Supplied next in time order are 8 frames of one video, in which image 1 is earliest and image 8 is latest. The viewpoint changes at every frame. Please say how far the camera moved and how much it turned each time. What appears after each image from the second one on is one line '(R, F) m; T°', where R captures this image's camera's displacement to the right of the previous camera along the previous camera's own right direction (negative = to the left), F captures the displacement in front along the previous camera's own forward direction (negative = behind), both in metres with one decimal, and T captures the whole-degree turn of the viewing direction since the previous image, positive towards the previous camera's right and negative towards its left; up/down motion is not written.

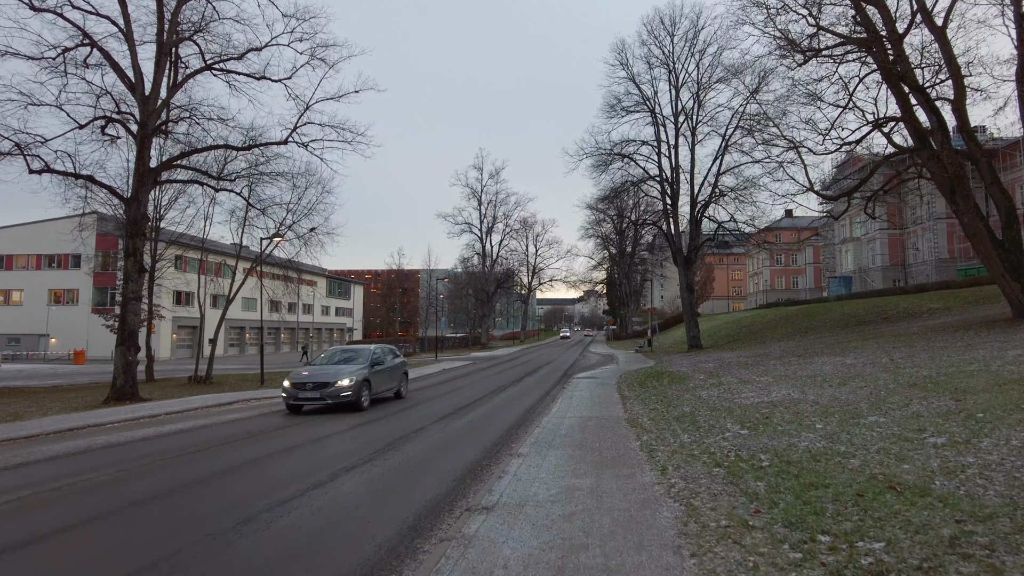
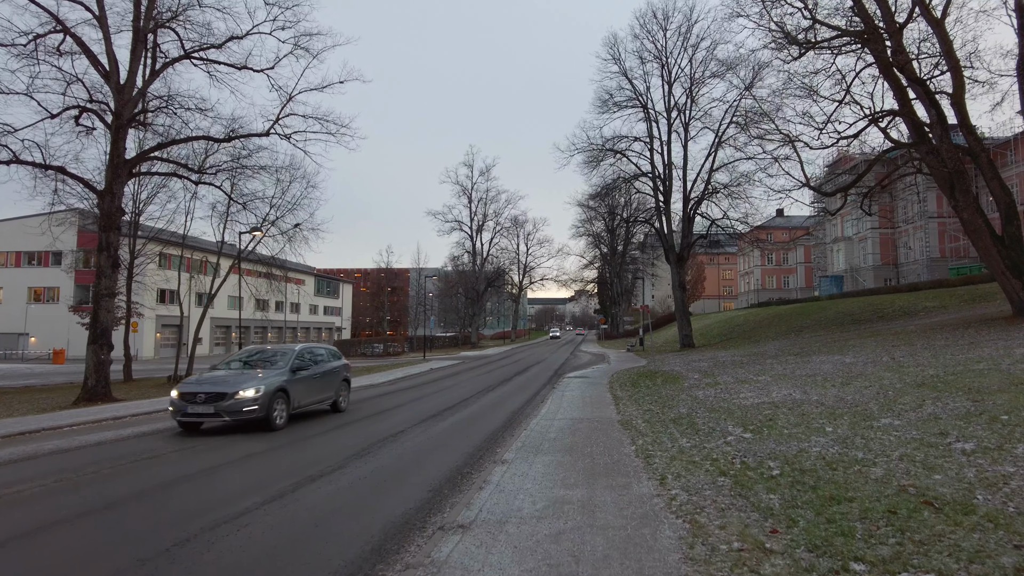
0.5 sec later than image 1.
(+0.1, +0.7) m; +1°
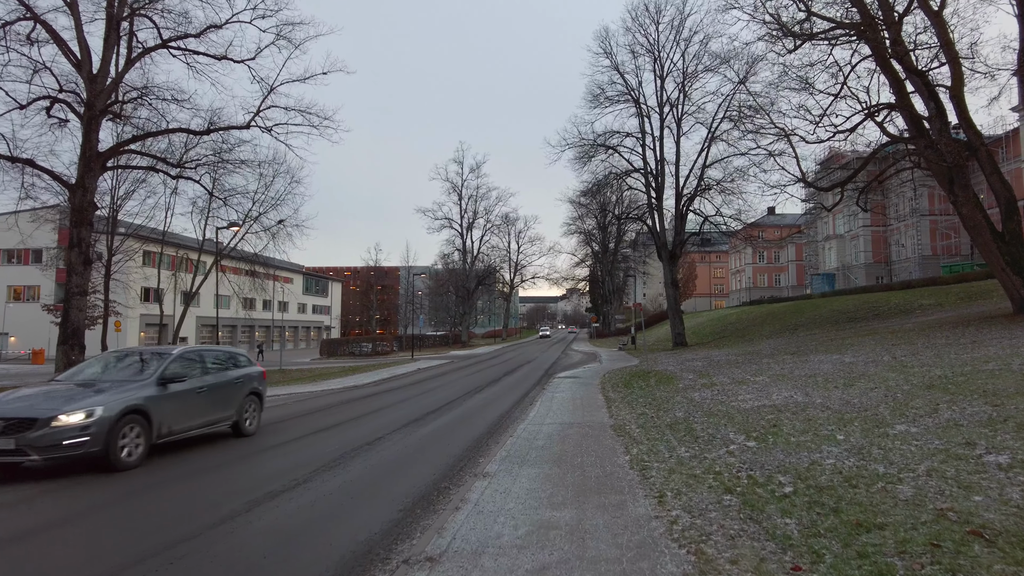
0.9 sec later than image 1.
(+0.1, +0.7) m; +1°
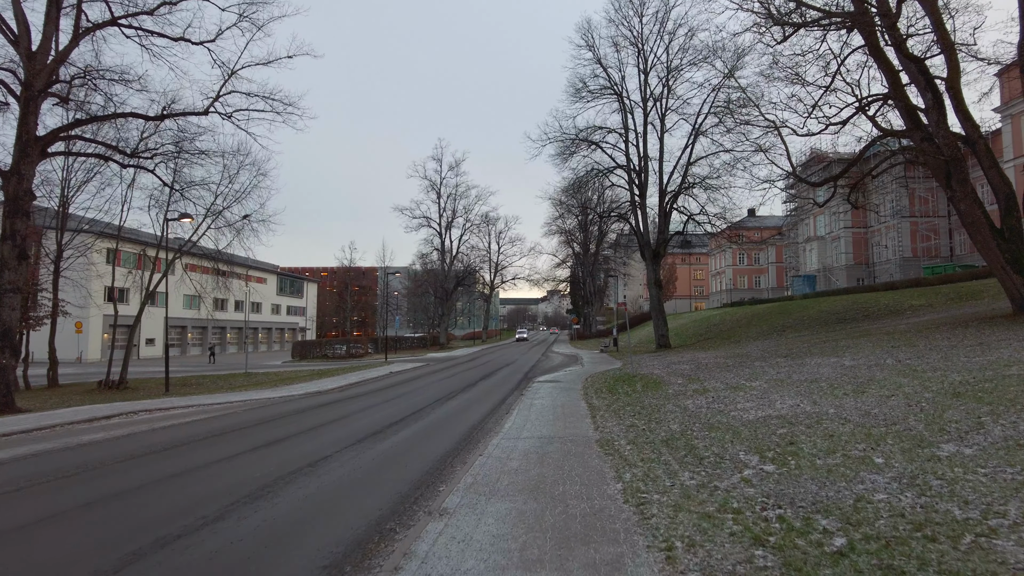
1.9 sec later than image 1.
(+0.1, +1.3) m; +2°
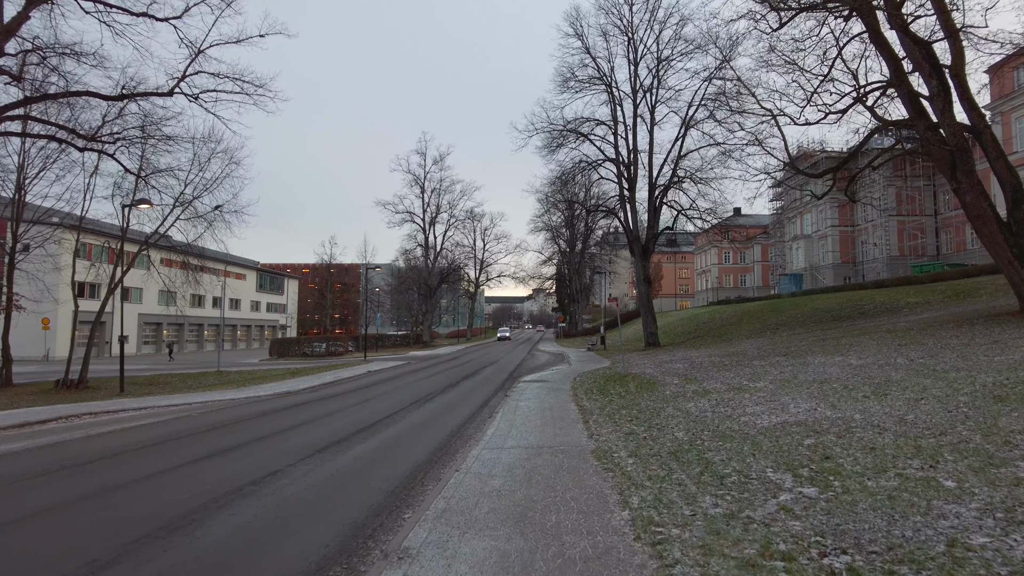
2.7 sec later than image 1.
(0.0, +1.1) m; +2°
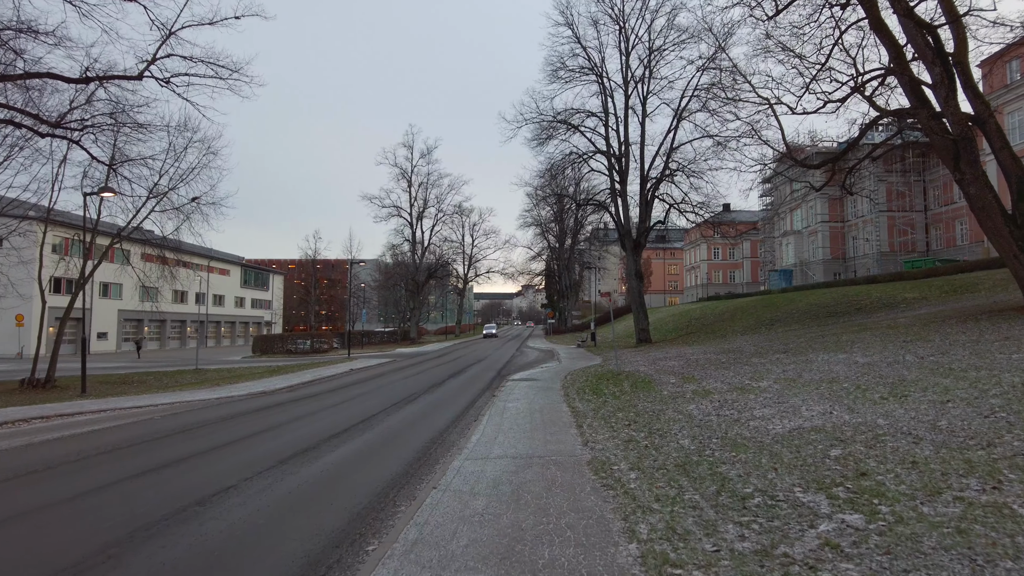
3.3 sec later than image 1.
(0.0, +0.8) m; +1°
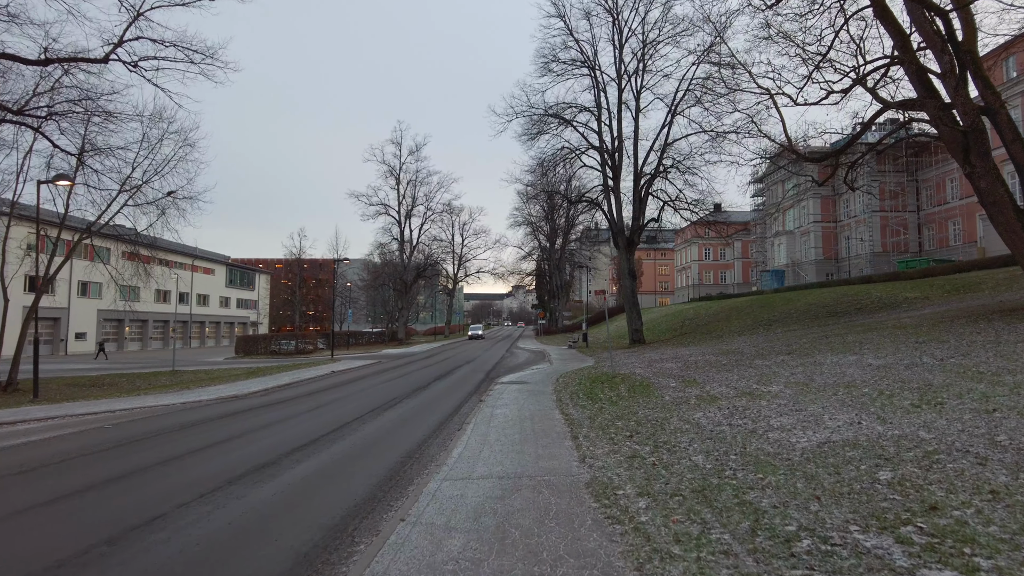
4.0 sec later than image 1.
(0.0, +1.0) m; +1°
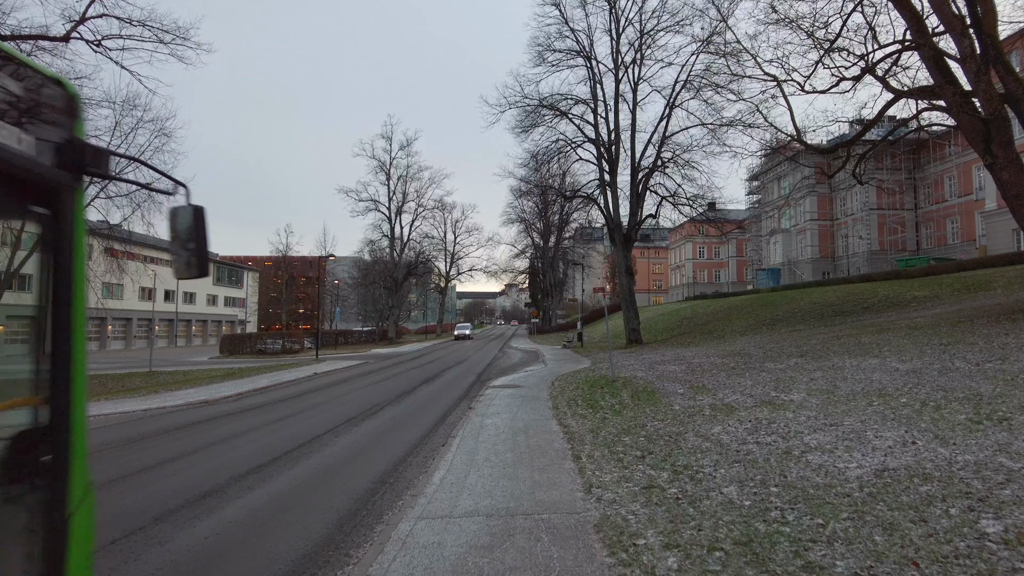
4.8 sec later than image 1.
(0.0, +1.1) m; +1°
